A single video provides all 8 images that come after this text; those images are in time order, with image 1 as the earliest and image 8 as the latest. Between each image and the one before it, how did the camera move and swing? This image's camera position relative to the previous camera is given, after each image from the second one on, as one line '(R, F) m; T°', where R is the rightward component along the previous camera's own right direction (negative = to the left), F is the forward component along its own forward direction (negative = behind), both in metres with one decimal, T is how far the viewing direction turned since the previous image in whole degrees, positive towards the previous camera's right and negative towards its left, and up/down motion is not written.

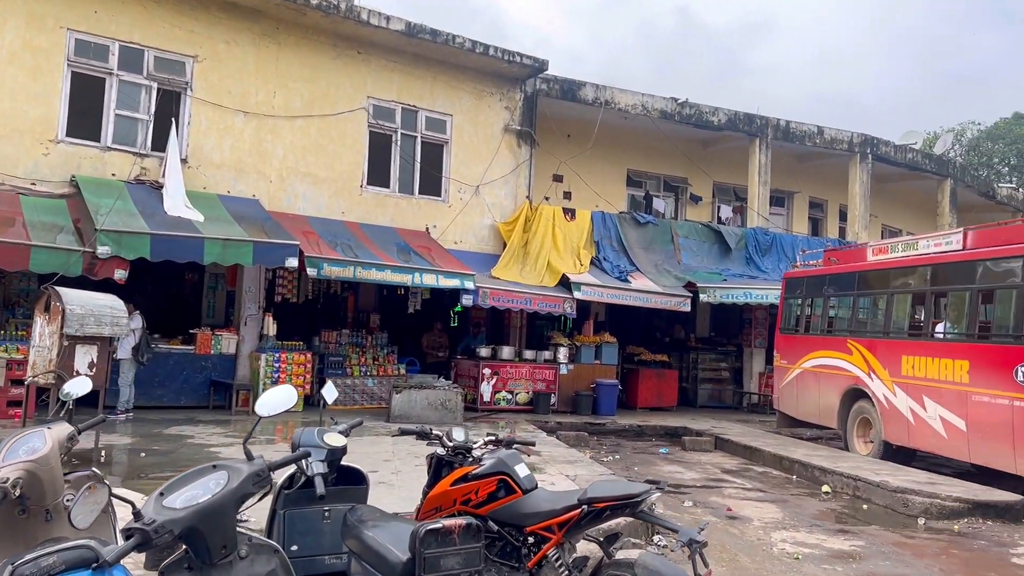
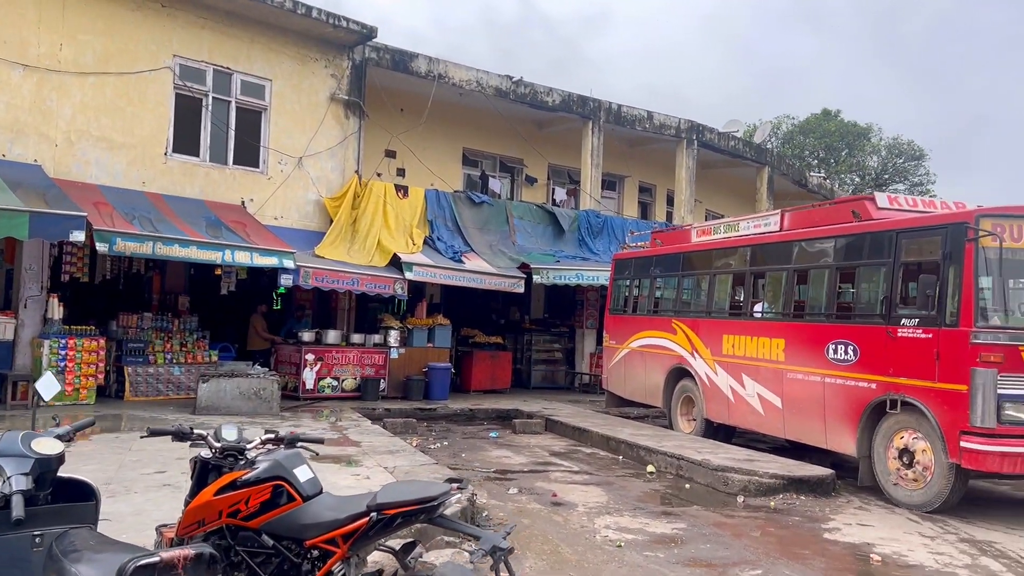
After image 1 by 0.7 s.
(+0.2, +0.5) m; +11°
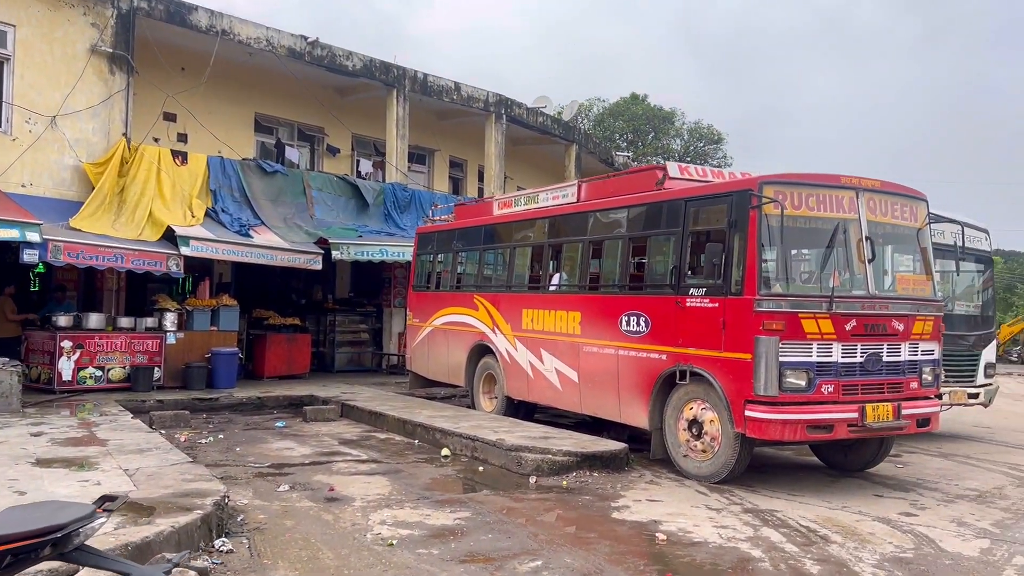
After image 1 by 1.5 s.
(+0.4, +0.7) m; +12°
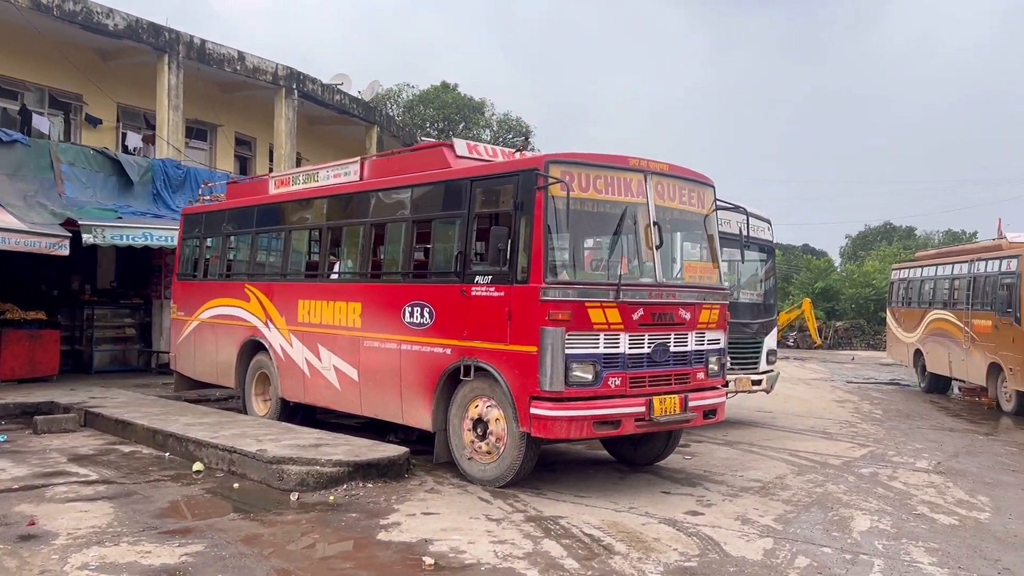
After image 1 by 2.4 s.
(+0.4, +0.8) m; +13°
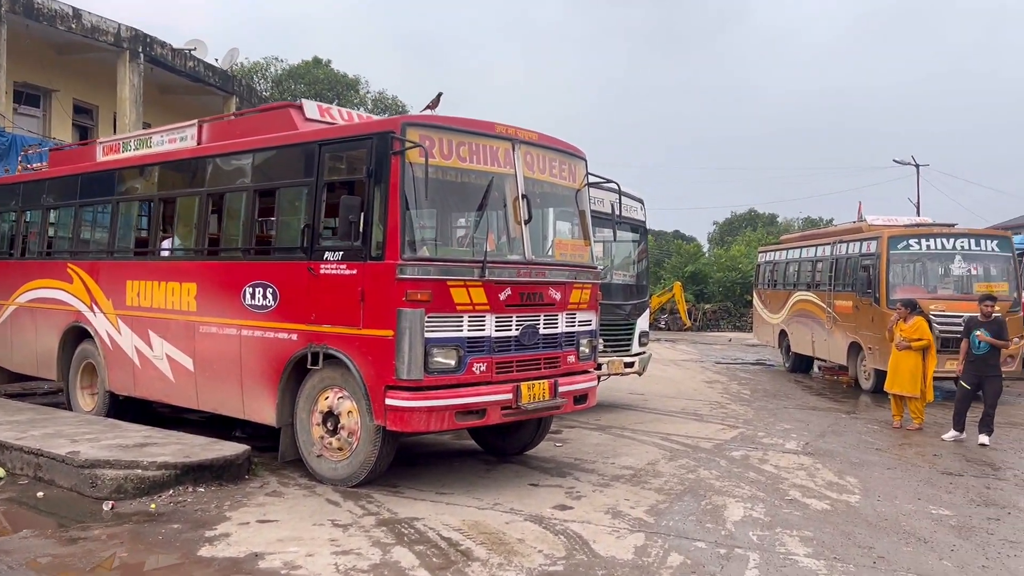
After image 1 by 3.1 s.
(+0.2, +0.6) m; +8°
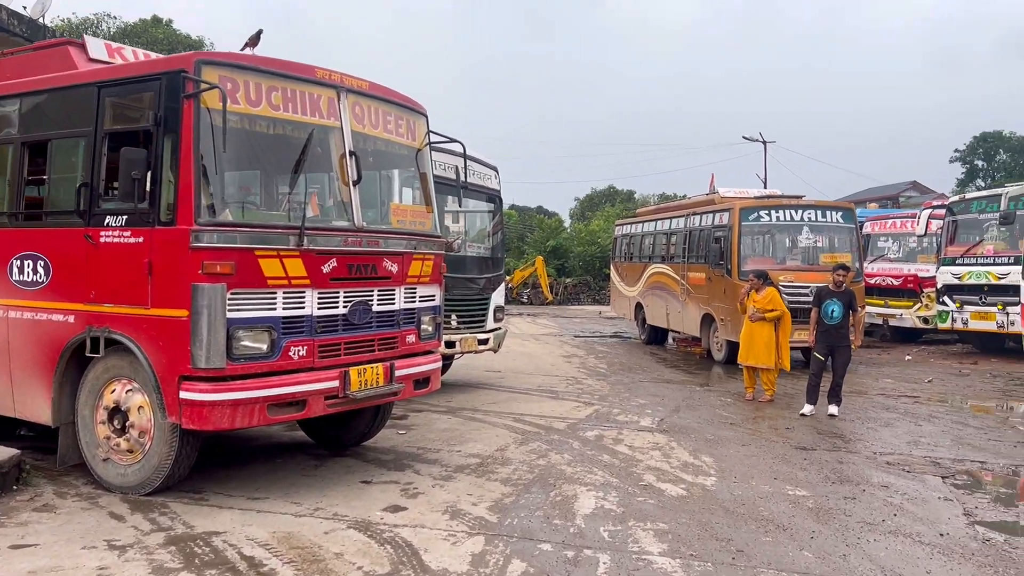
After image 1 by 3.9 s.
(+0.3, +0.7) m; +9°
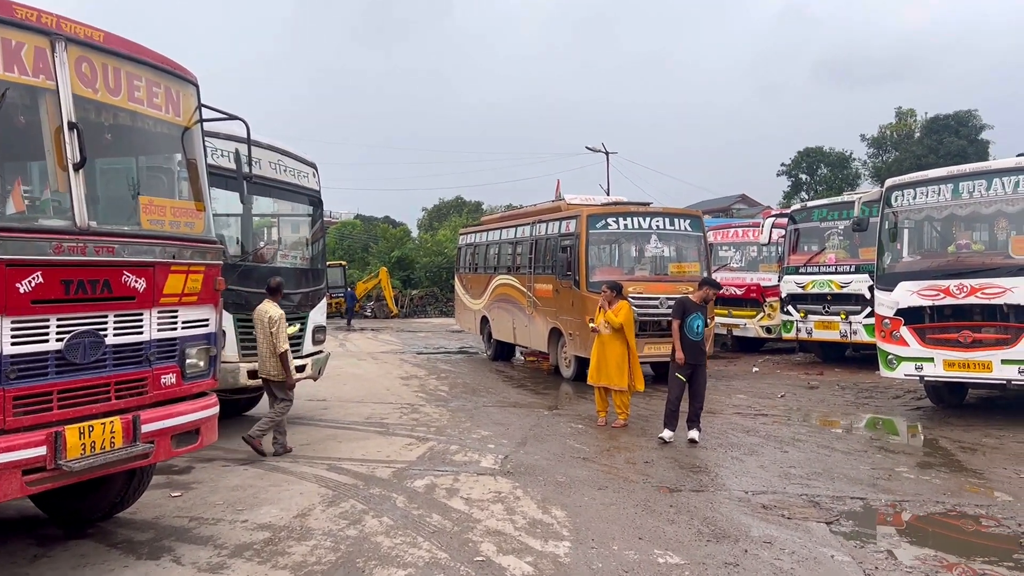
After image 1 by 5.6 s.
(+0.3, +1.3) m; +10°
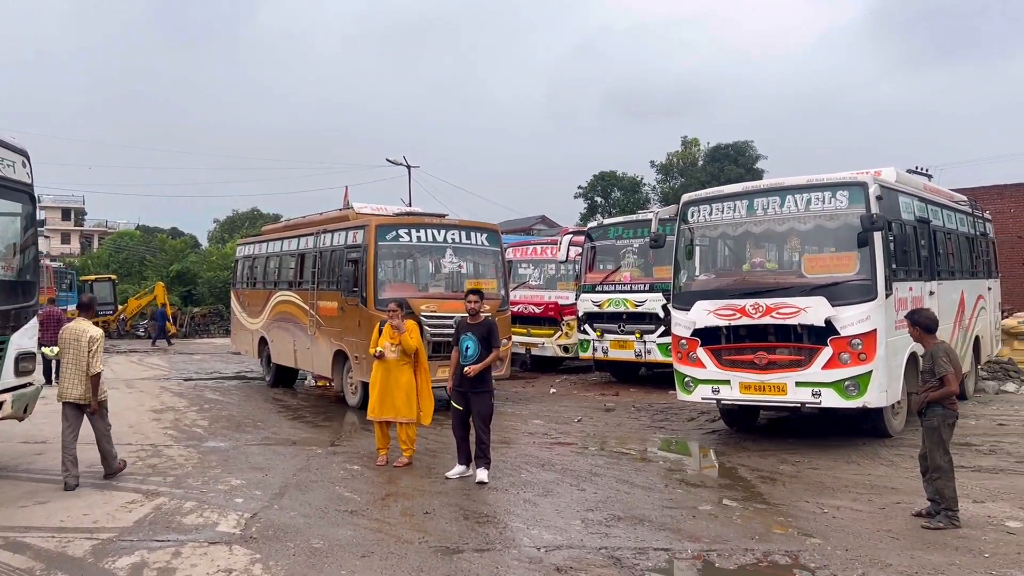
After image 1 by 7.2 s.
(+0.3, +1.0) m; +13°
